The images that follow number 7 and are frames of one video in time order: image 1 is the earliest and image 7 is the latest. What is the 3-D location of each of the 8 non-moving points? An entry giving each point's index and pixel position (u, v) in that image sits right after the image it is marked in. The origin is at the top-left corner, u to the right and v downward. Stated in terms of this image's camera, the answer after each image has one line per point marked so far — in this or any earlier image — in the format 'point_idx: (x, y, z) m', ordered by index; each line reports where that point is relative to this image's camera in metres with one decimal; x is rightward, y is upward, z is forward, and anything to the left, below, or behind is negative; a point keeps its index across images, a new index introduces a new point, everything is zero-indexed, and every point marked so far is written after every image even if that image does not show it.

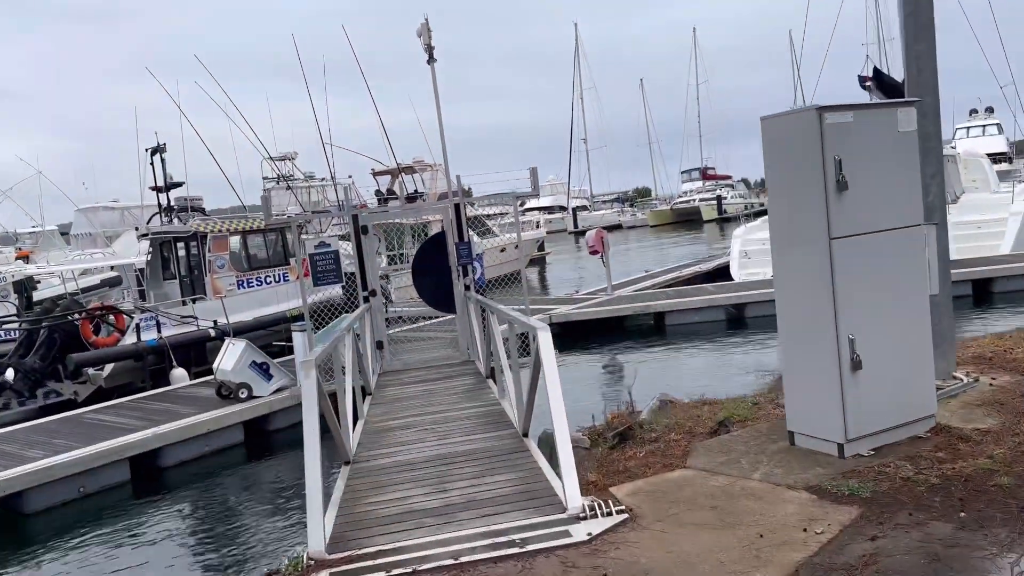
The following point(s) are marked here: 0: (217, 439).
0: (-3.4, -1.8, +9.7) m
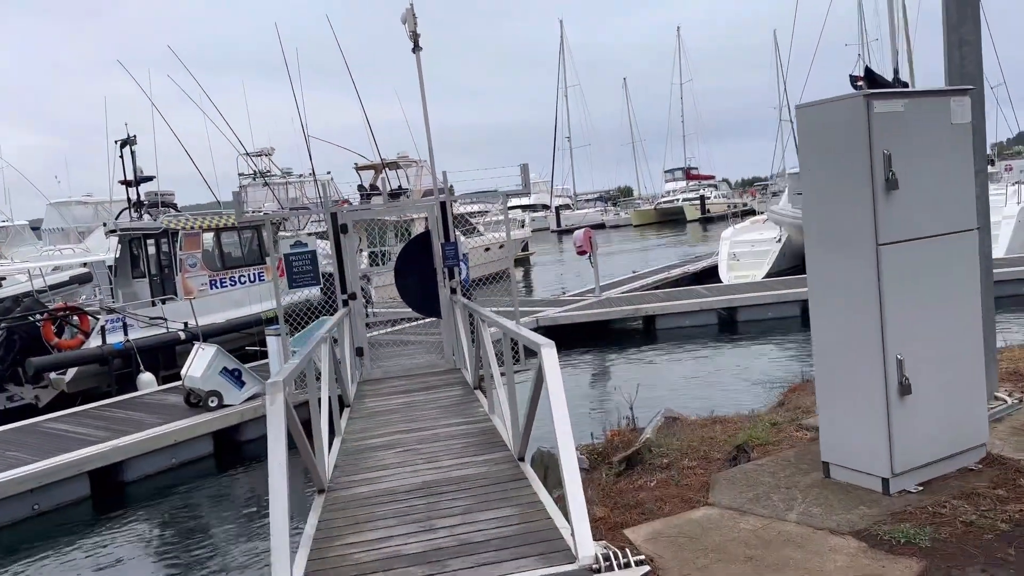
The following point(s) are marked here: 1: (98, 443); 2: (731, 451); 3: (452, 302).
0: (-3.5, -1.8, +9.1) m
1: (-4.2, -1.6, +8.7) m
2: (+1.2, -0.9, +4.5) m
3: (-0.6, -0.1, +8.6) m
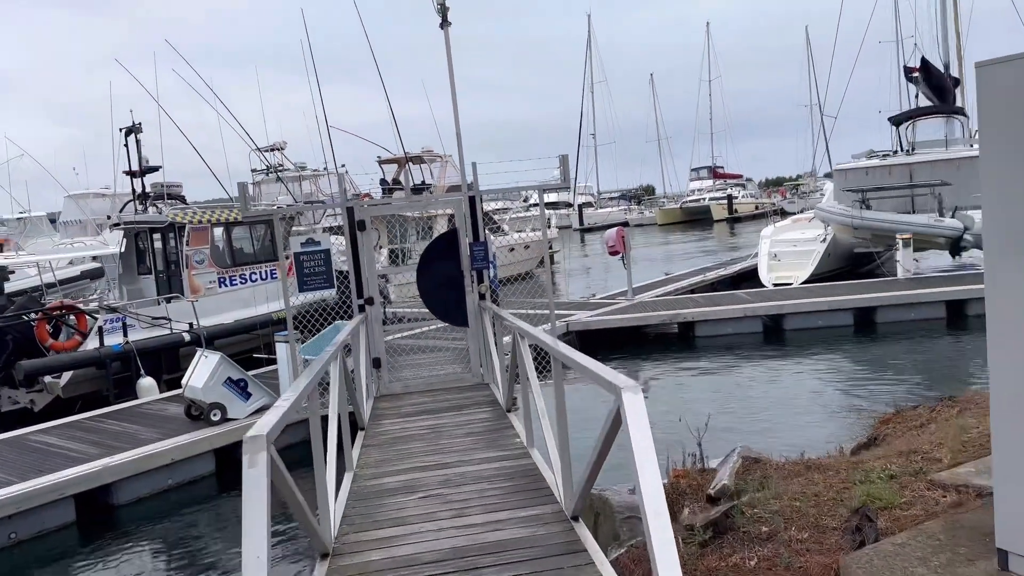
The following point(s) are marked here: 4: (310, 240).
0: (-3.2, -1.8, +8.3) m
1: (-3.9, -1.6, +7.8) m
2: (+1.4, -0.9, +3.5) m
3: (-0.3, -0.2, +7.7) m
4: (-1.8, +0.4, +7.7) m
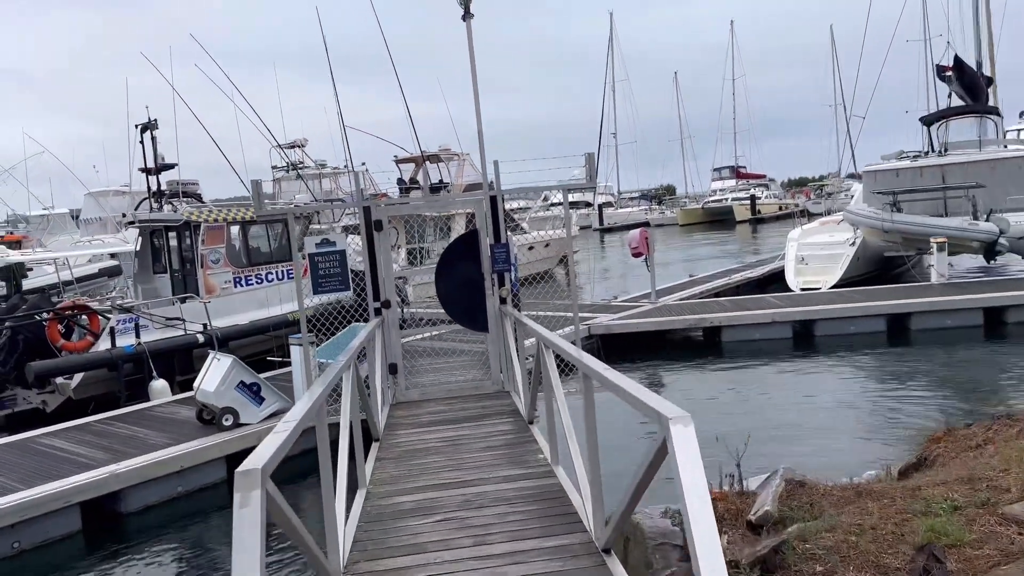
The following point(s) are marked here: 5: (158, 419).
0: (-3.0, -1.8, +8.0) m
1: (-3.7, -1.6, +7.6) m
2: (+1.5, -1.0, +3.2) m
3: (-0.1, -0.2, +7.3) m
4: (-1.6, +0.4, +7.4) m
5: (-3.8, -1.4, +9.0) m
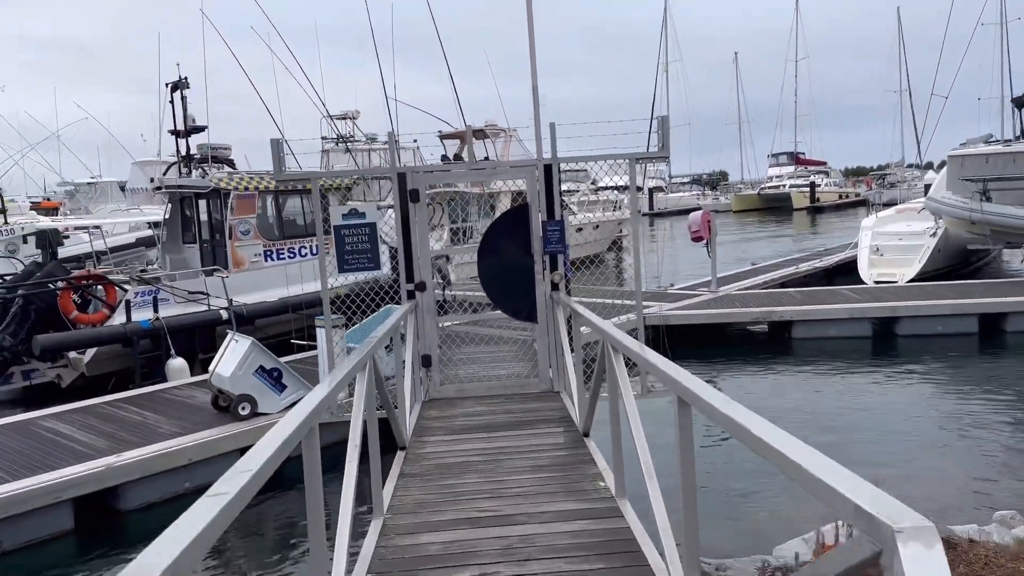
0: (-2.6, -1.6, +7.2) m
1: (-3.4, -1.4, +6.8) m
2: (+1.7, -1.0, +2.1) m
3: (+0.3, -0.1, +6.3) m
4: (-1.2, +0.6, +6.4) m
5: (-3.3, -1.1, +8.2) m
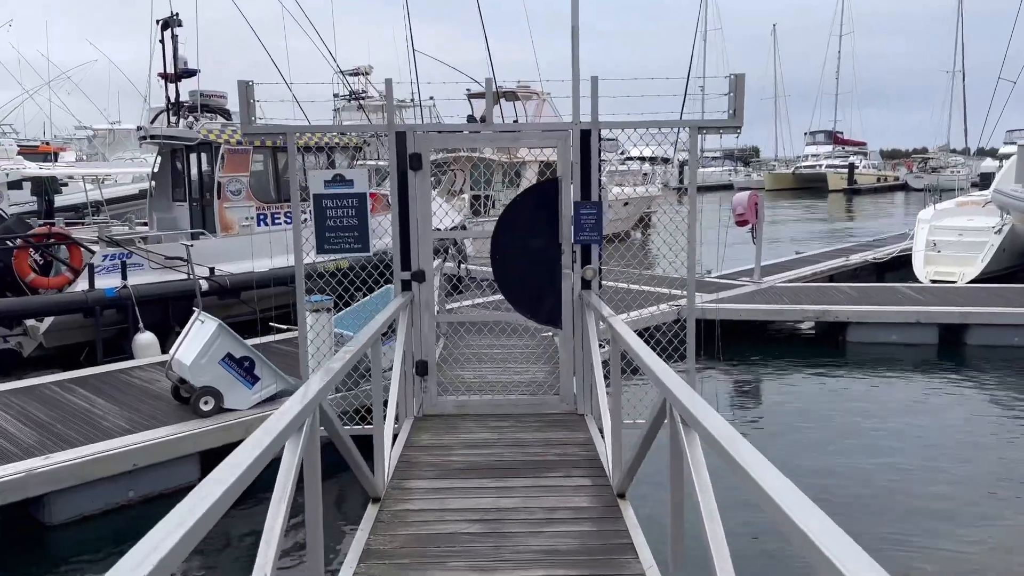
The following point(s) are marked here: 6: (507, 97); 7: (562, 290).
0: (-2.6, -1.4, +6.0) m
1: (-3.3, -1.1, +5.6) m
2: (+1.6, -1.2, +0.8) m
3: (+0.4, -0.1, +5.0) m
4: (-1.0, +0.7, +5.1) m
5: (-3.2, -0.8, +7.1) m
6: (-0.1, +3.0, +12.6) m
7: (+0.3, 0.0, +5.2) m
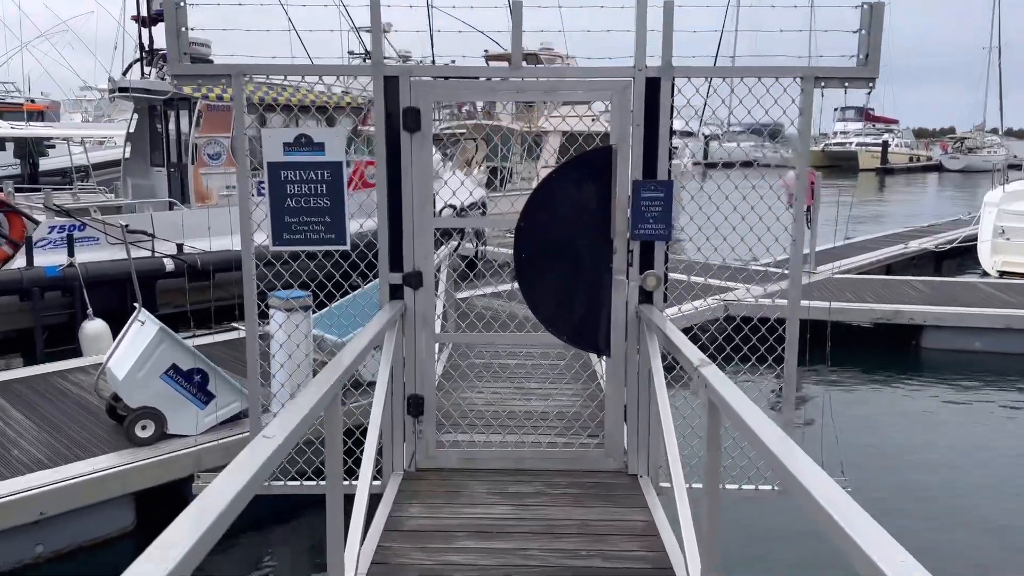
0: (-2.4, -1.3, +4.7) m
1: (-3.2, -1.1, +4.3) m
2: (+1.7, -1.5, -0.6) m
3: (+0.6, -0.1, +3.6) m
4: (-0.9, +0.7, +3.7) m
5: (-3.1, -0.7, +5.7) m
6: (+0.2, +3.2, +11.1) m
7: (+0.4, -0.1, +3.8) m
